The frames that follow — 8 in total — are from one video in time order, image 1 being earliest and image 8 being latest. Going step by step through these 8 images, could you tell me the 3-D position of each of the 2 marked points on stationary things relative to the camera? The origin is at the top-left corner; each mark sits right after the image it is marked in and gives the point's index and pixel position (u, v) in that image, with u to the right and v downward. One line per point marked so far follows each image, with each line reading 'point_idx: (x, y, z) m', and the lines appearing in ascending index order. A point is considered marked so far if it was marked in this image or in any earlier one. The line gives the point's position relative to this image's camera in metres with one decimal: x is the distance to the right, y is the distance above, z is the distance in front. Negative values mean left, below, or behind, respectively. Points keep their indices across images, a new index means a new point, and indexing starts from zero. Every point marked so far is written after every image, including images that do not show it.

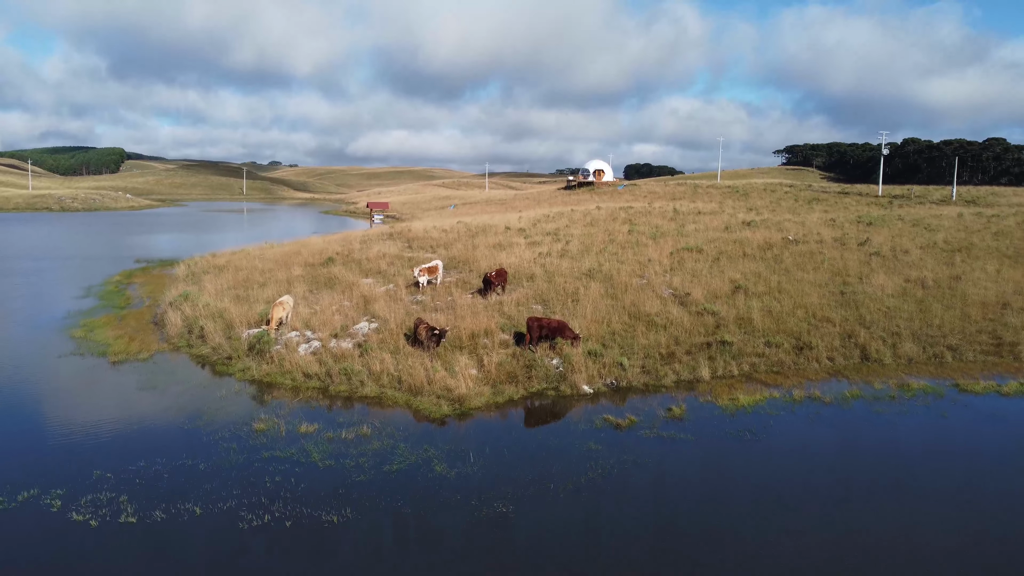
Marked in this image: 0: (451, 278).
0: (-1.0, +0.1, +13.7) m
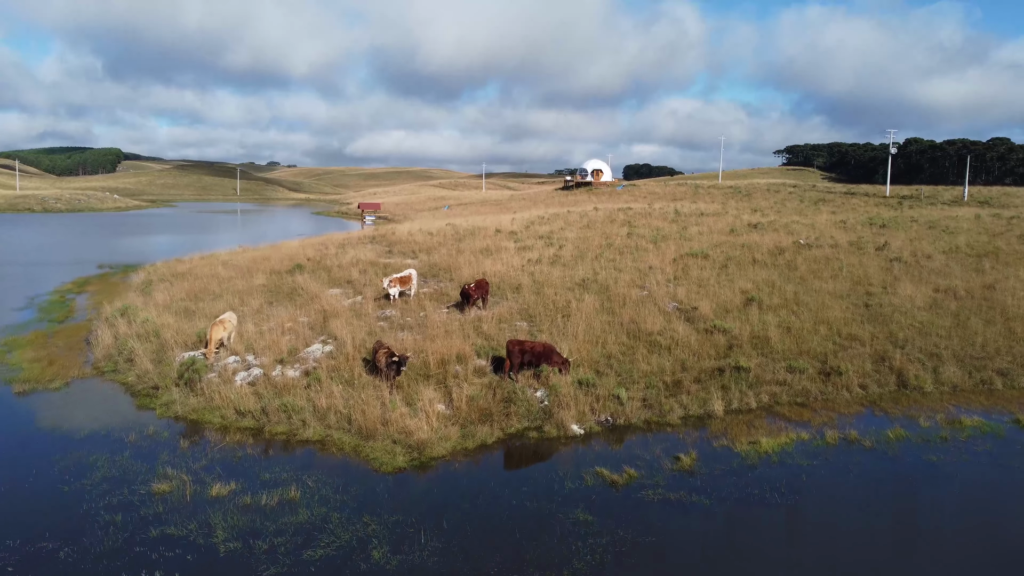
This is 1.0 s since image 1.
0: (-1.3, 0.0, +12.2) m
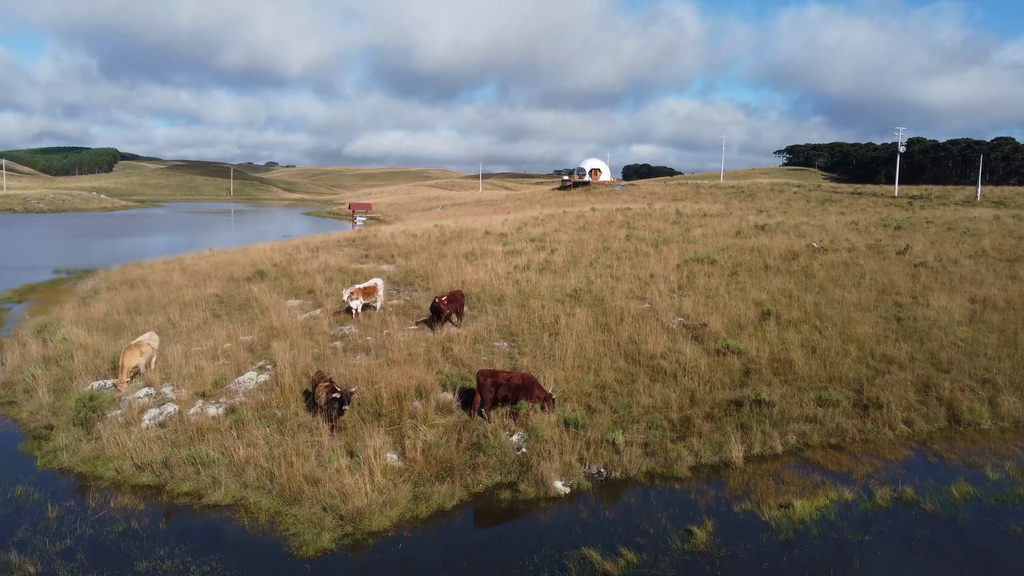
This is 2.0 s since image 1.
0: (-1.5, -0.2, +10.7) m
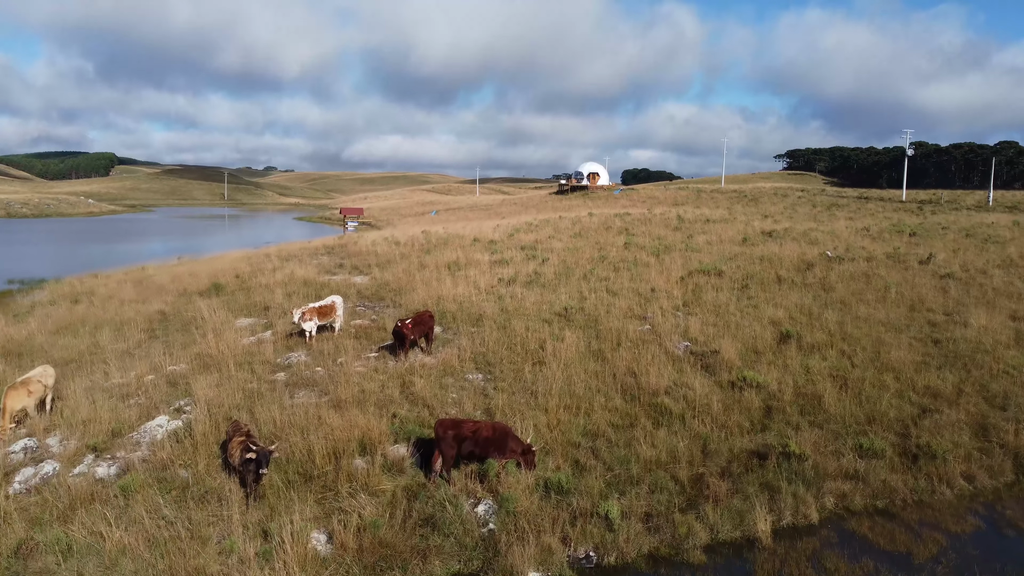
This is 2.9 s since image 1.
0: (-1.8, -0.4, +9.3) m
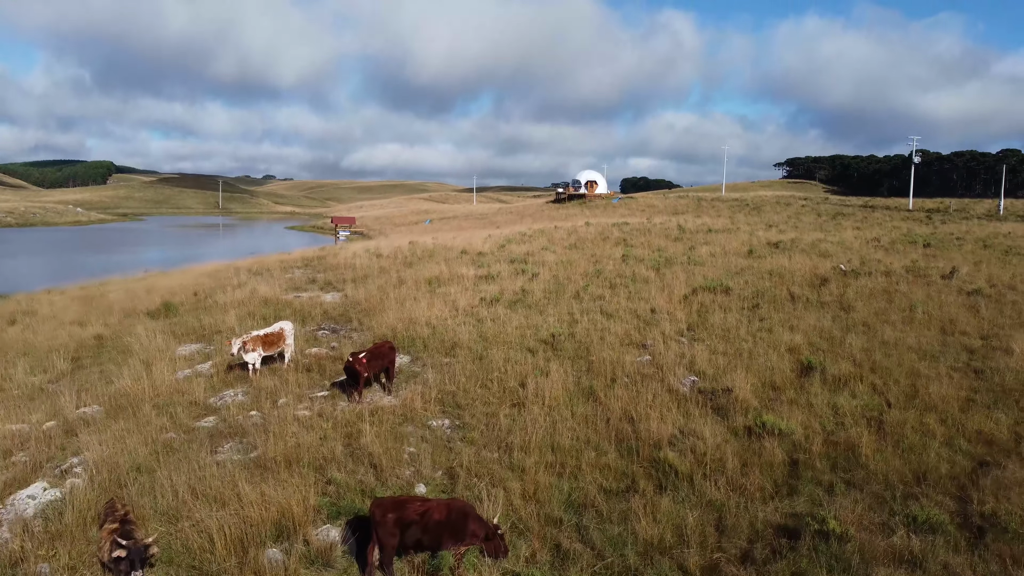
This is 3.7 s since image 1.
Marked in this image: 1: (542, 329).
0: (-2.0, -0.6, +8.1) m
1: (+0.3, -0.4, +8.5) m
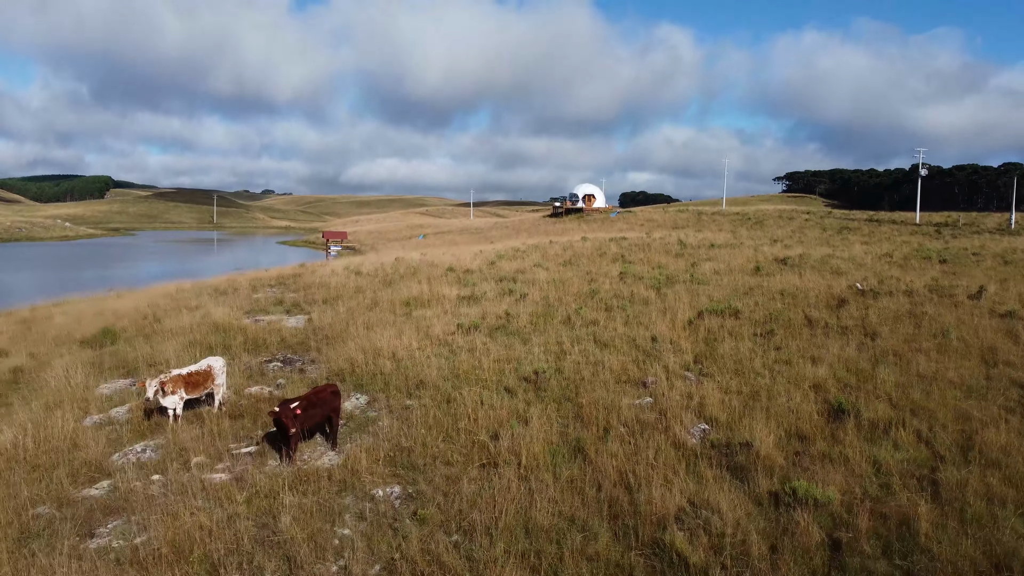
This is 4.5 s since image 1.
0: (-2.2, -0.9, +6.8) m
1: (+0.1, -0.7, +7.3) m
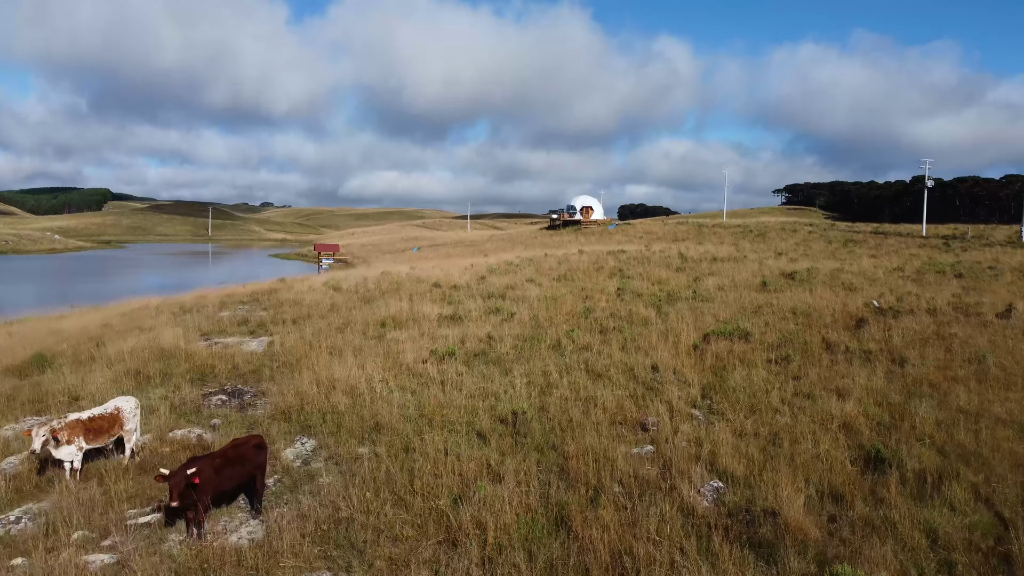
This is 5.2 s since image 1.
0: (-2.3, -1.1, +5.8) m
1: (-0.1, -0.9, +6.2) m
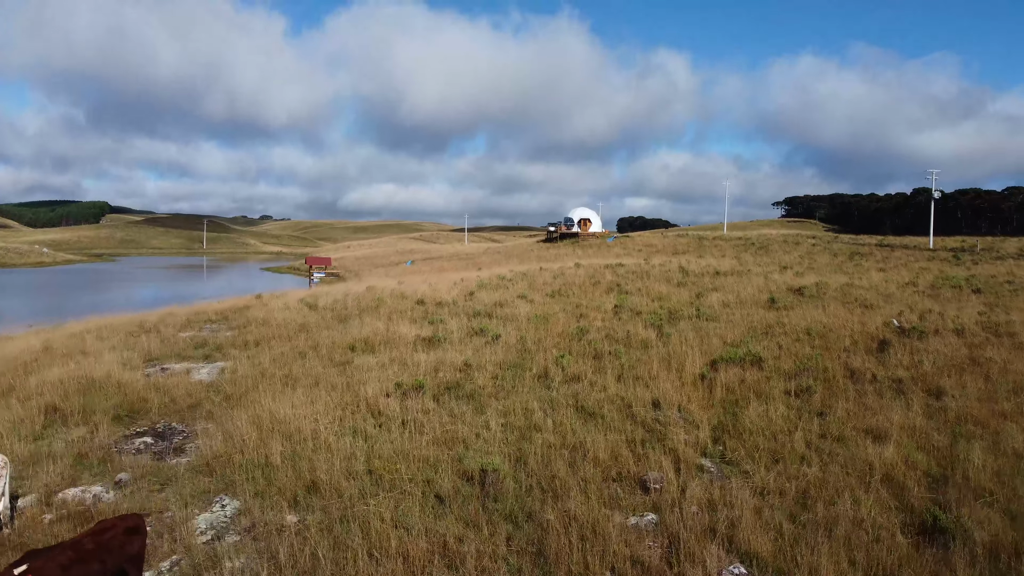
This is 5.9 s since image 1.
0: (-2.5, -1.2, +4.7) m
1: (-0.2, -1.0, +5.1) m
